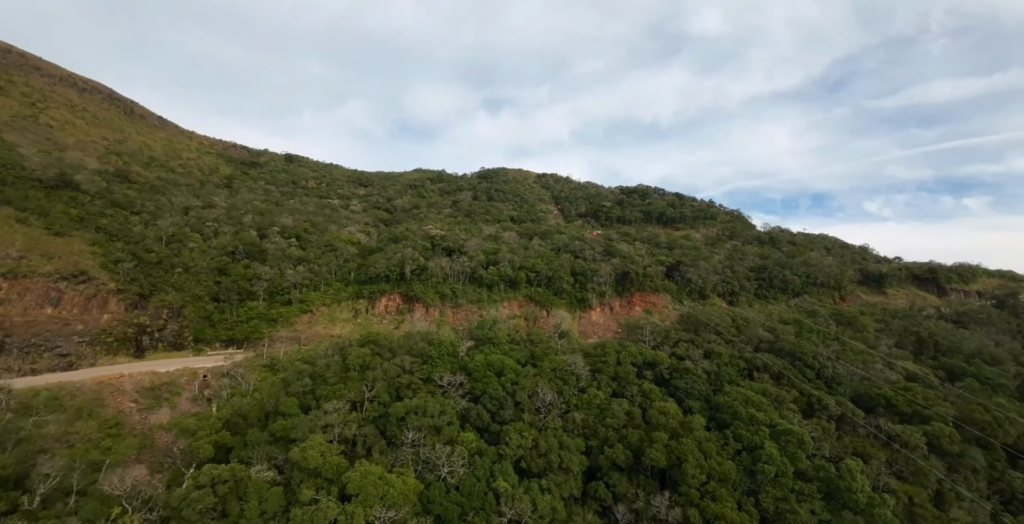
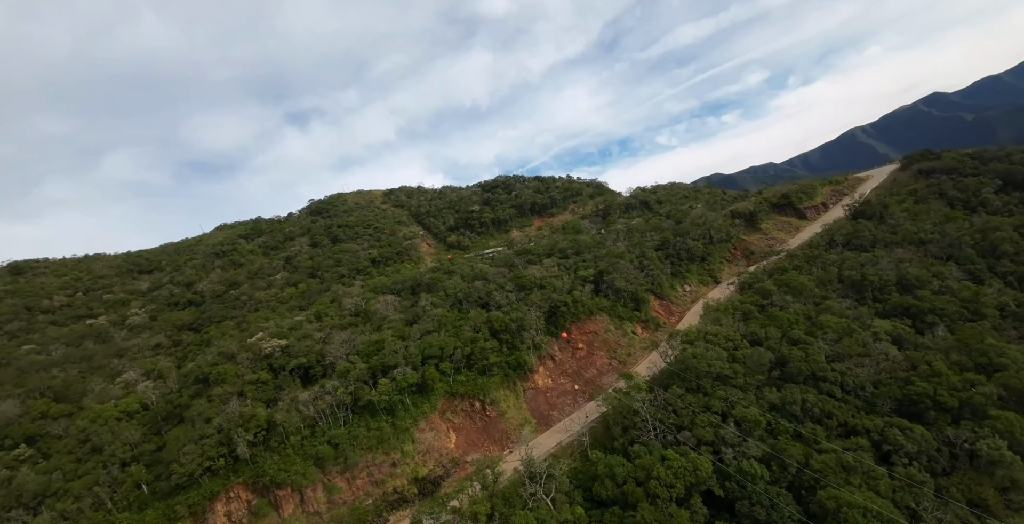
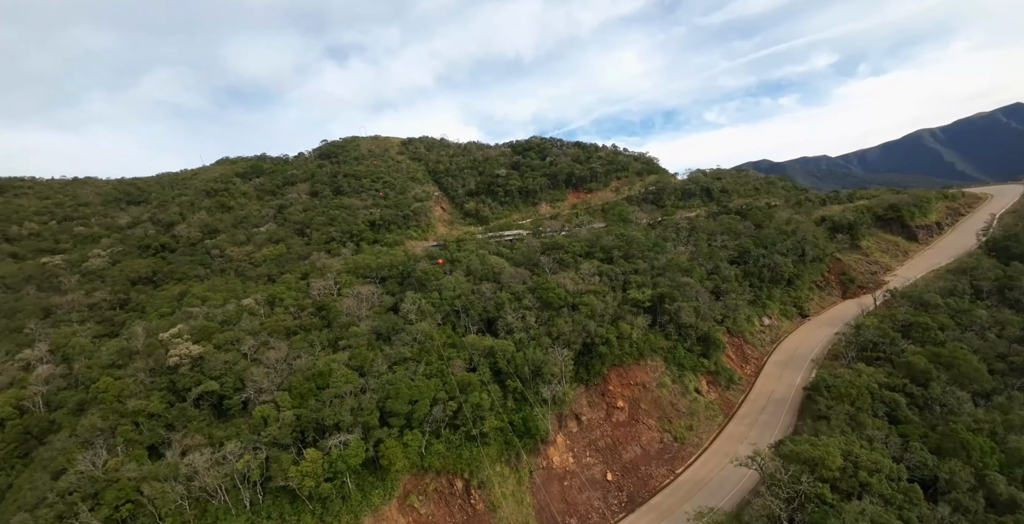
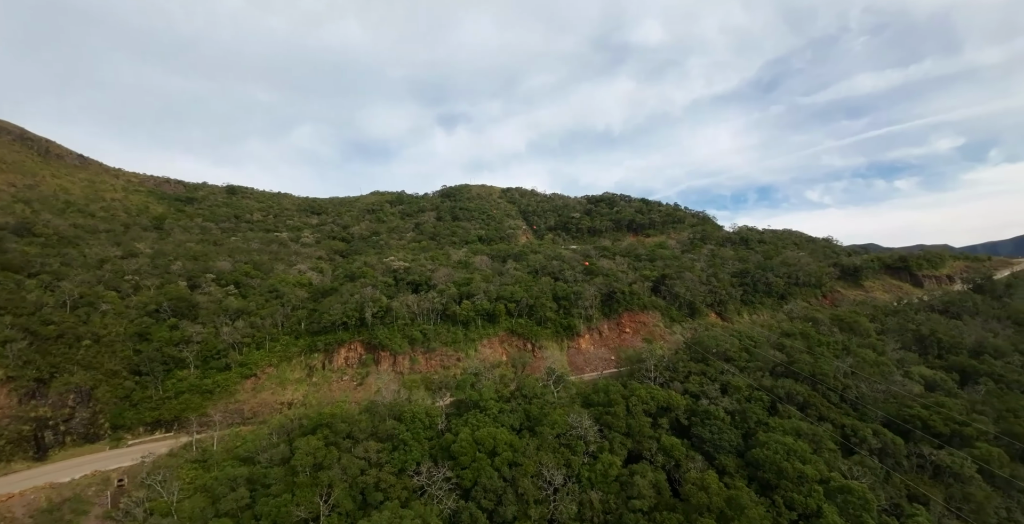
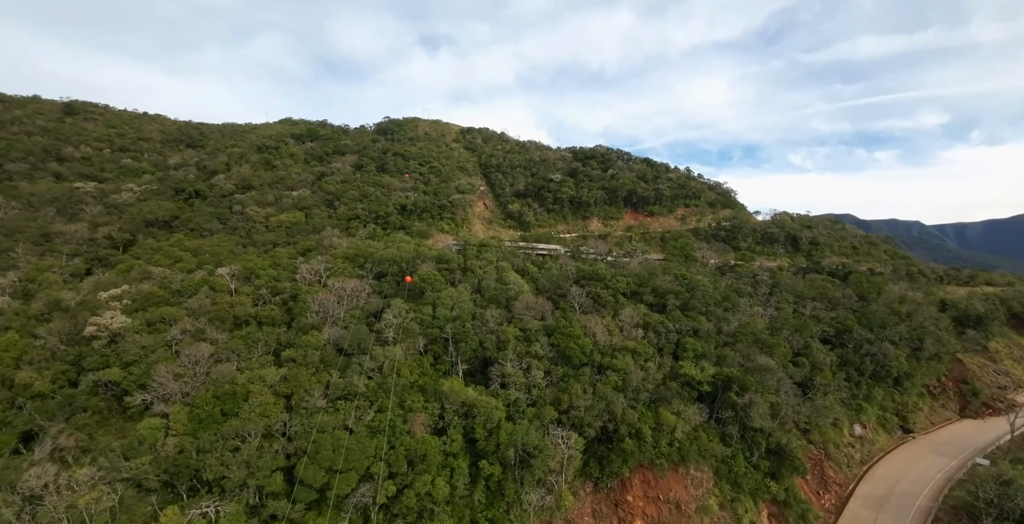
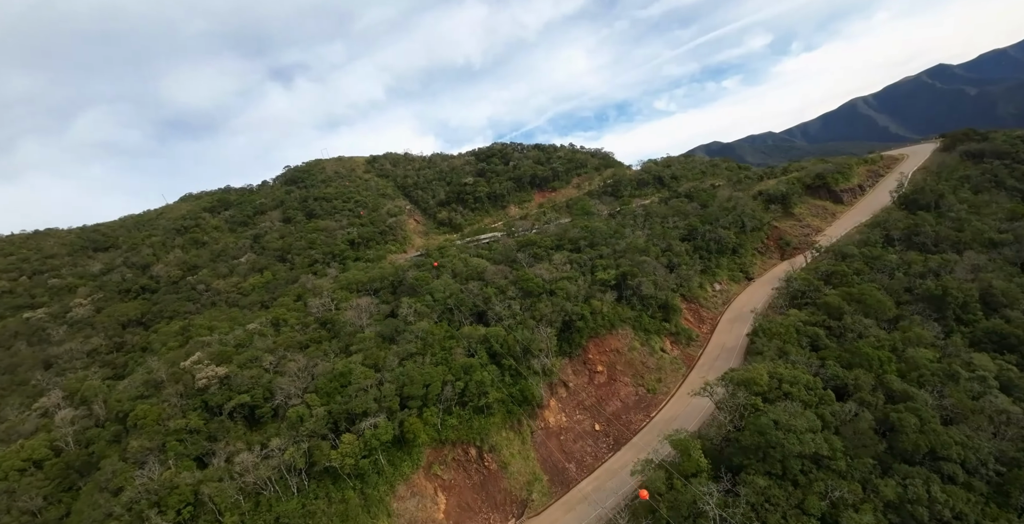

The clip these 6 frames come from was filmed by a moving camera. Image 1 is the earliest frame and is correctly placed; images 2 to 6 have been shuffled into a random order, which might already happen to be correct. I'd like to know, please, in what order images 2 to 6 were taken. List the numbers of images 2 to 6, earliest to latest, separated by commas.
4, 2, 6, 3, 5
